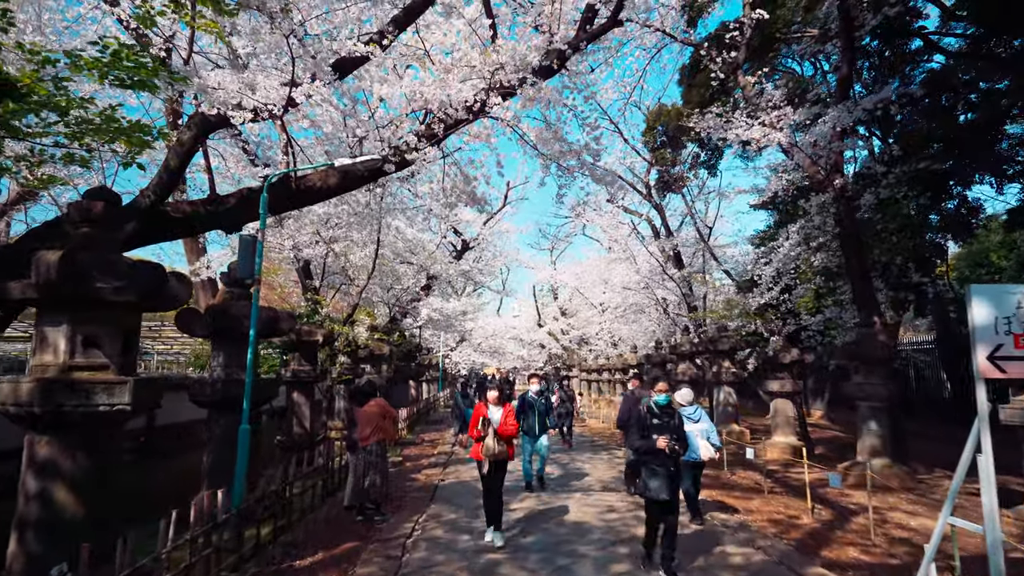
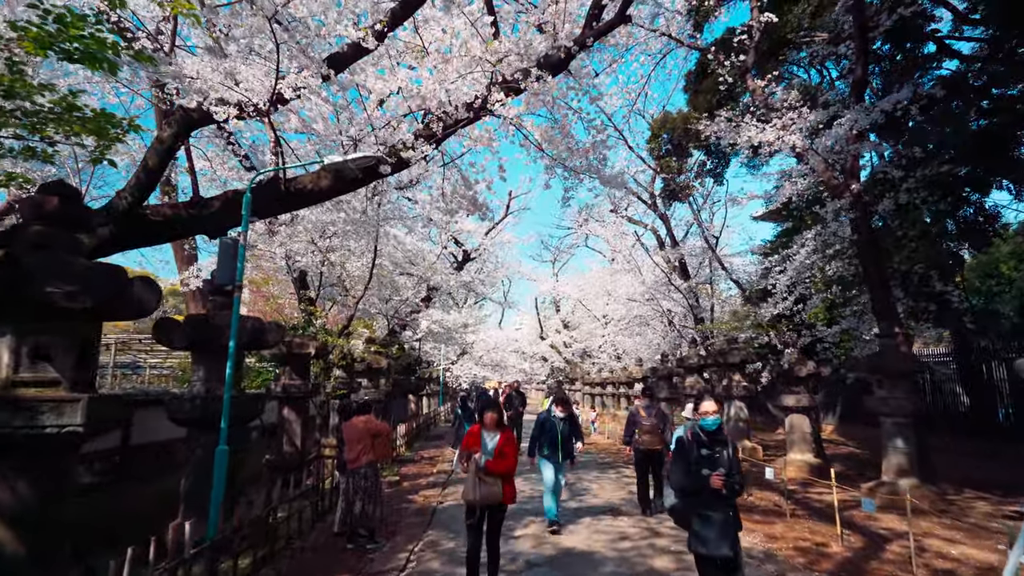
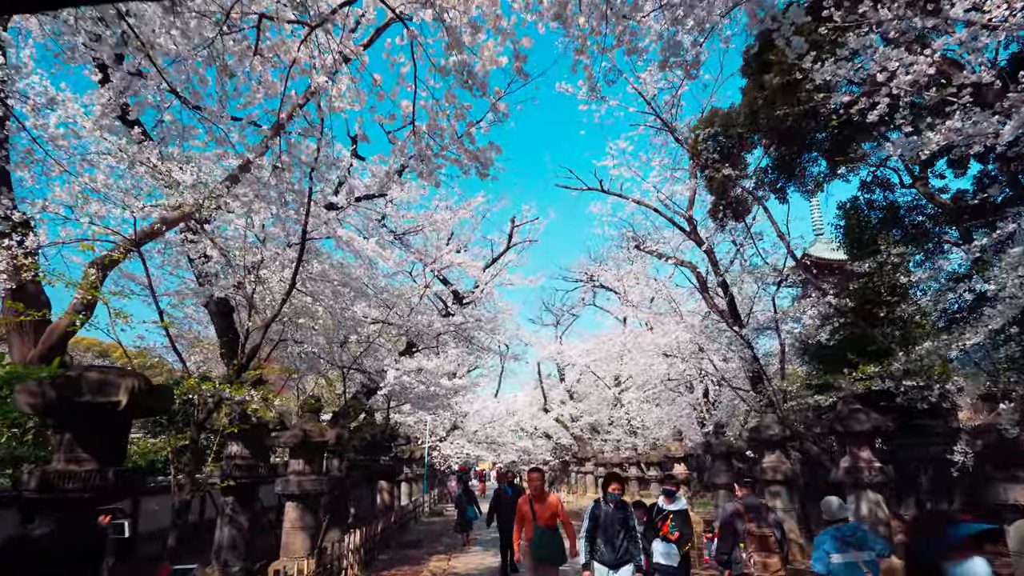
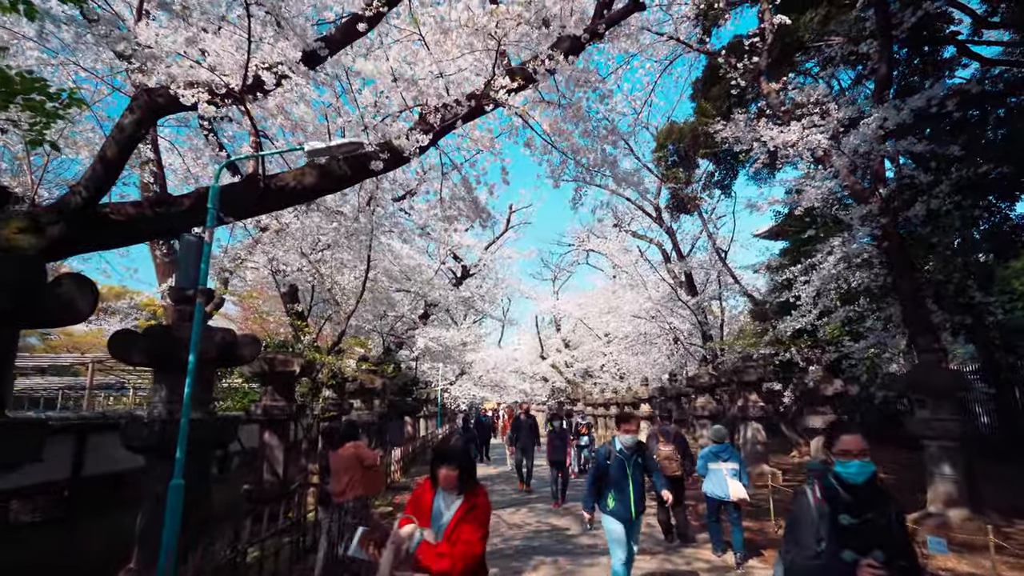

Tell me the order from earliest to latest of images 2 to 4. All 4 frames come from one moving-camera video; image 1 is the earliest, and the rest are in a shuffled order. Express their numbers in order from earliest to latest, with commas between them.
2, 4, 3
